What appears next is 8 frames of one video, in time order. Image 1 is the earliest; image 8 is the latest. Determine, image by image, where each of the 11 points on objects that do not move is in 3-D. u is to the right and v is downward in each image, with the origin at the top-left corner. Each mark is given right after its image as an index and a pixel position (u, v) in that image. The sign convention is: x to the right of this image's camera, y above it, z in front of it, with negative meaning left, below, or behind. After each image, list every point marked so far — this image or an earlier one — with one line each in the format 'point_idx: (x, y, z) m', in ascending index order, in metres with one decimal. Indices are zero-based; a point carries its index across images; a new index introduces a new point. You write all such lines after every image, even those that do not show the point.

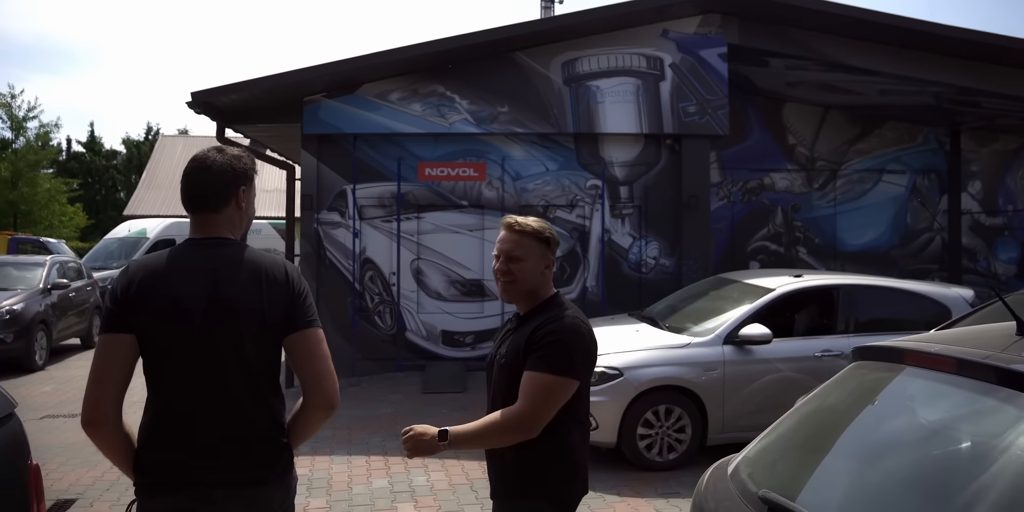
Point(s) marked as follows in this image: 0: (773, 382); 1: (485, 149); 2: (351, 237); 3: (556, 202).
0: (+2.2, -1.0, +6.1) m
1: (-0.4, +1.4, +9.9) m
2: (-2.1, +0.3, +9.8) m
3: (+0.6, +0.7, +10.0) m
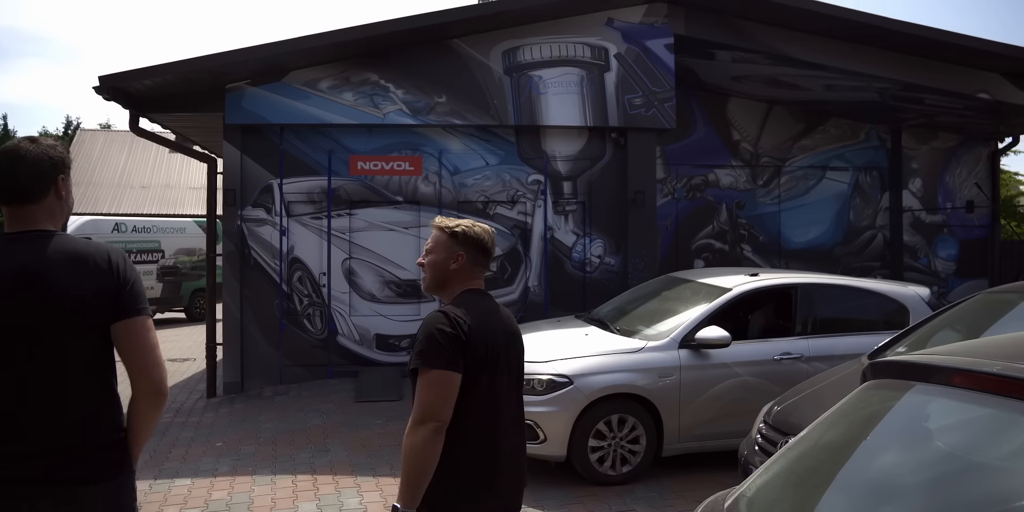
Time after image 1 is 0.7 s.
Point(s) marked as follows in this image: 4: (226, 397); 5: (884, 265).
0: (+1.7, -1.0, +5.7) m
1: (-1.2, +1.5, +9.3) m
2: (-2.9, +0.3, +9.0) m
3: (-0.2, +0.8, +9.5) m
4: (-3.3, -1.7, +8.6) m
5: (+6.4, -0.1, +12.6) m
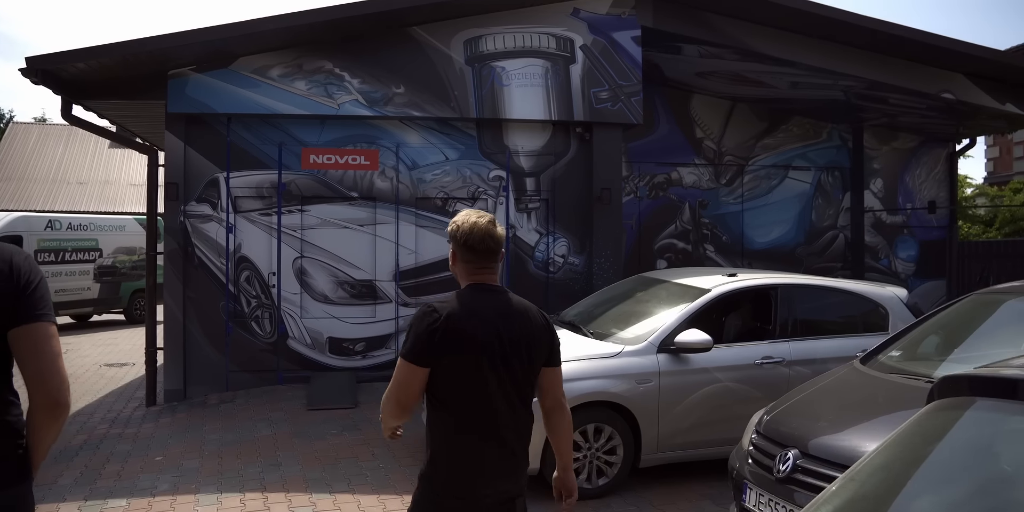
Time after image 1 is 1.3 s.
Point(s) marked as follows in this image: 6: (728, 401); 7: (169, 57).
0: (+1.4, -1.0, +5.4) m
1: (-1.6, +1.5, +8.8) m
2: (-3.3, +0.3, +8.5) m
3: (-0.7, +0.8, +9.1) m
4: (-3.8, -1.6, +8.0) m
5: (+5.7, -0.2, +12.5) m
6: (+1.6, -1.1, +5.4) m
7: (-3.6, +2.1, +7.7) m
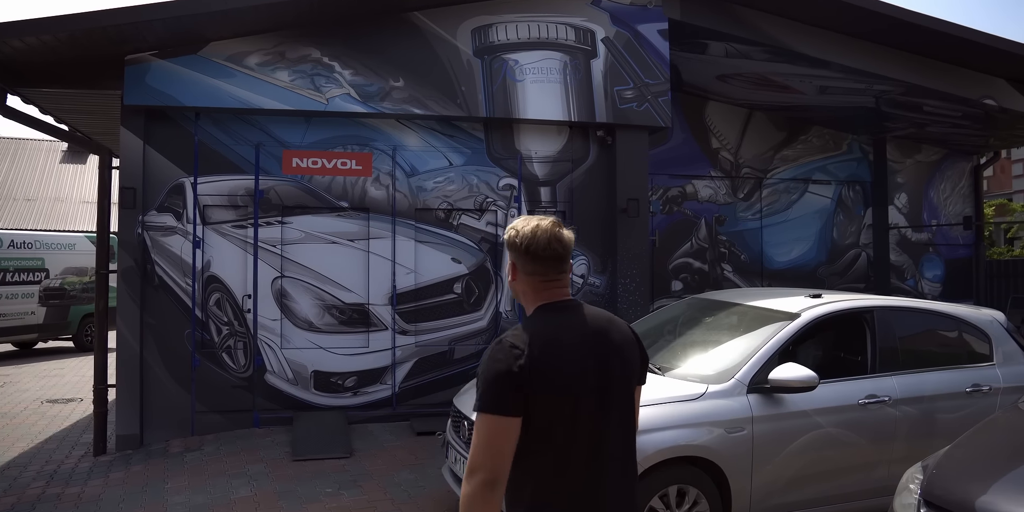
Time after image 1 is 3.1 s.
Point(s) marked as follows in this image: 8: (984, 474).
0: (+1.7, -1.1, +4.3) m
1: (-1.5, +1.3, +7.7) m
2: (-3.2, +0.1, +7.2) m
3: (-0.6, +0.5, +7.9) m
4: (-3.6, -1.8, +6.6) m
5: (+5.7, -0.5, +11.7) m
6: (+1.9, -1.2, +4.3) m
7: (-3.4, +1.9, +6.4) m
8: (+2.1, -1.0, +3.2) m
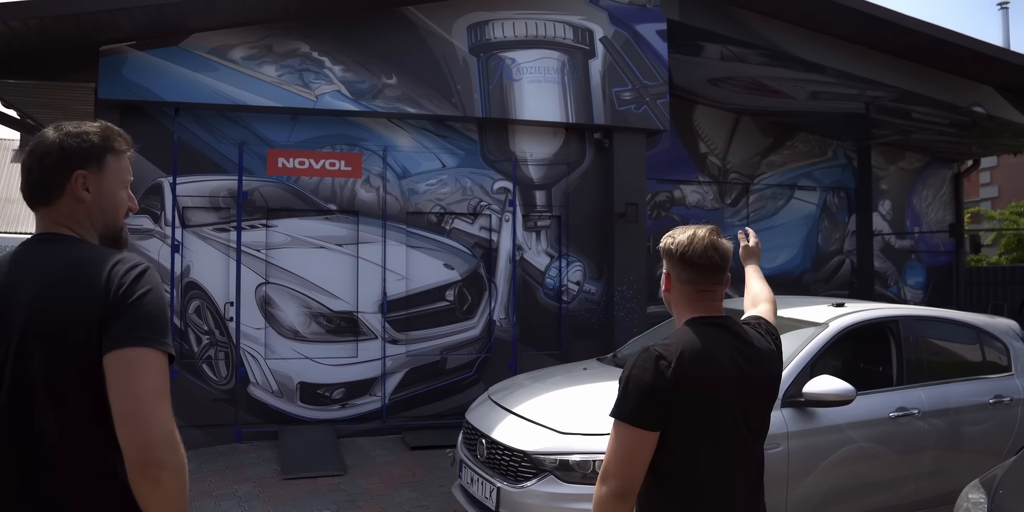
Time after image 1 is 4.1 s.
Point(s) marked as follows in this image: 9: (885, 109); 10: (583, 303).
0: (+1.9, -1.1, +4.1) m
1: (-1.5, +1.2, +7.3) m
2: (-3.2, 0.0, +6.7) m
3: (-0.6, +0.5, +7.6) m
4: (-3.6, -1.9, +6.2) m
5: (+5.4, -0.6, +11.6) m
6: (+2.0, -1.2, +4.1) m
7: (-3.4, +1.9, +6.0) m
8: (+2.3, -1.0, +3.0) m
9: (+5.1, +2.0, +10.0) m
10: (+0.8, -0.5, +8.0) m
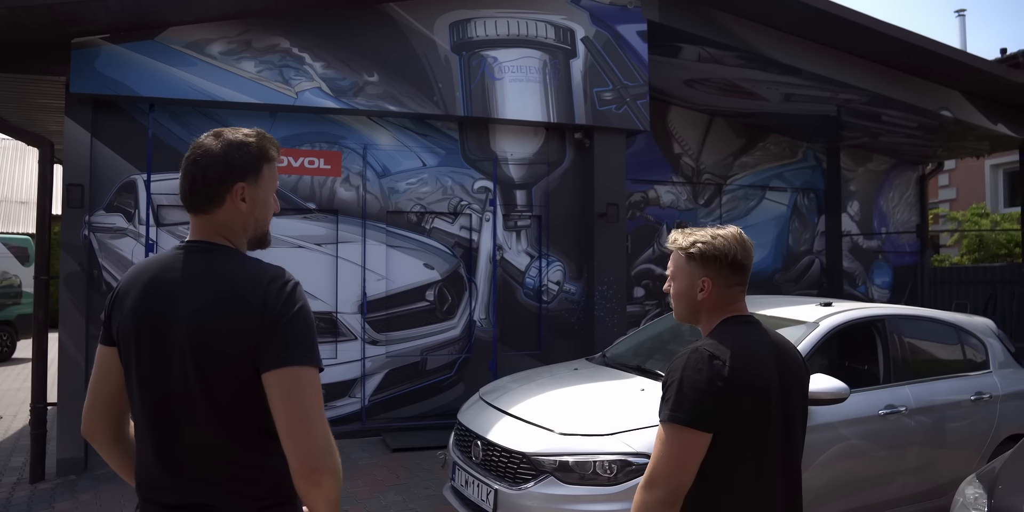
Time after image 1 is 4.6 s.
0: (+1.8, -1.1, +4.1) m
1: (-1.7, +1.2, +7.2) m
2: (-3.3, 0.0, +6.5) m
3: (-0.8, +0.5, +7.6) m
4: (-3.7, -1.8, +6.0) m
5: (+5.1, -0.6, +11.9) m
6: (+2.0, -1.2, +4.2) m
7: (-3.5, +1.9, +5.8) m
8: (+2.3, -1.0, +3.1) m
9: (+4.8, +2.0, +10.2) m
10: (+0.6, -0.5, +8.0) m
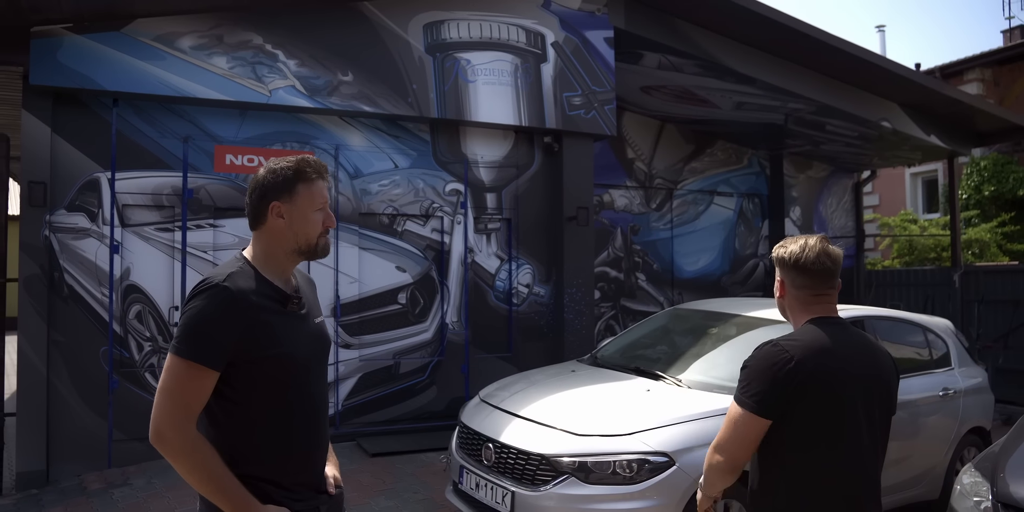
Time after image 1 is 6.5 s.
0: (+1.9, -1.2, +4.3) m
1: (-1.9, +1.2, +7.1) m
2: (-3.5, 0.0, +6.2) m
3: (-1.1, +0.5, +7.5) m
4: (-3.8, -1.9, +5.6) m
5: (+4.3, -0.6, +12.3) m
6: (+2.0, -1.2, +4.4) m
7: (-3.6, +1.9, +5.5) m
8: (+2.4, -1.0, +3.3) m
9: (+4.2, +2.0, +10.7) m
10: (+0.2, -0.5, +8.1) m
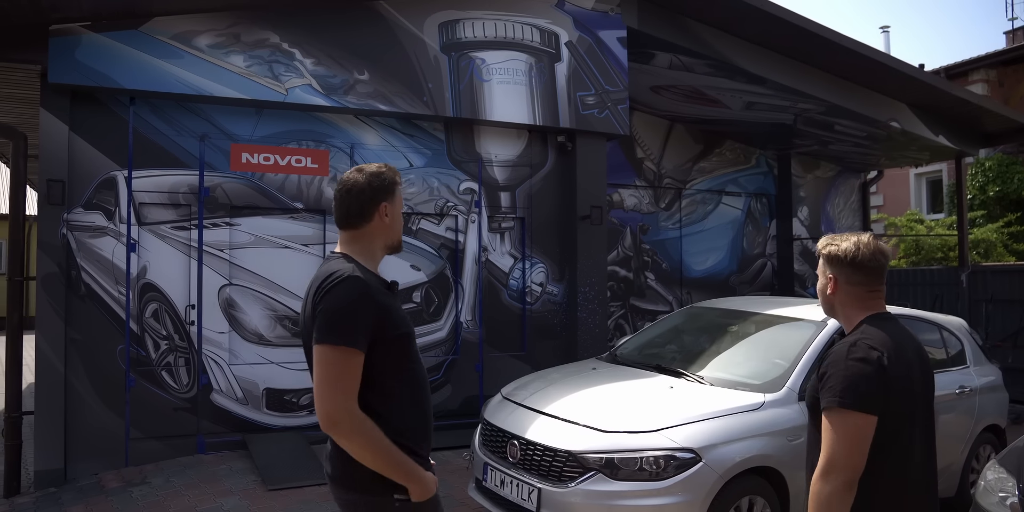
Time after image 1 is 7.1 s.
0: (+2.0, -1.1, +4.3) m
1: (-1.8, +1.2, +7.1) m
2: (-3.3, 0.0, +6.2) m
3: (-0.9, +0.5, +7.5) m
4: (-3.6, -1.8, +5.6) m
5: (+4.5, -0.6, +12.4) m
6: (+2.2, -1.2, +4.4) m
7: (-3.4, +1.9, +5.5) m
8: (+2.6, -1.0, +3.3) m
9: (+4.4, +2.0, +10.7) m
10: (+0.4, -0.5, +8.1) m
